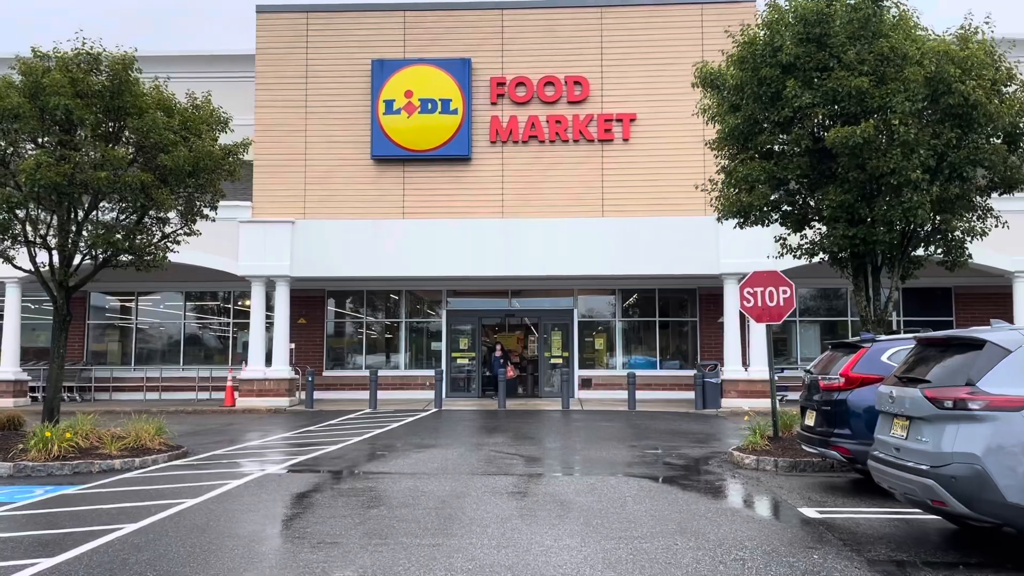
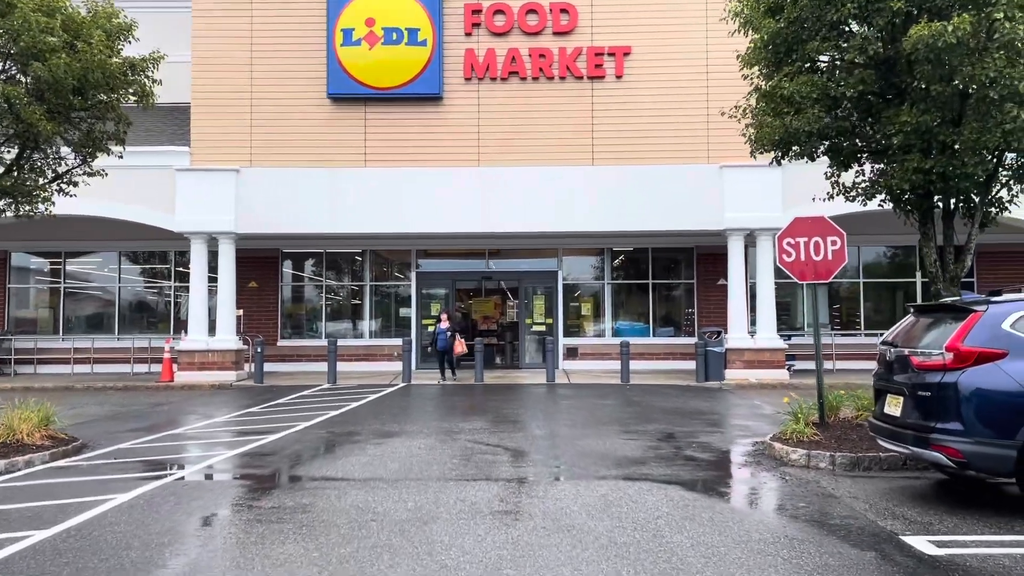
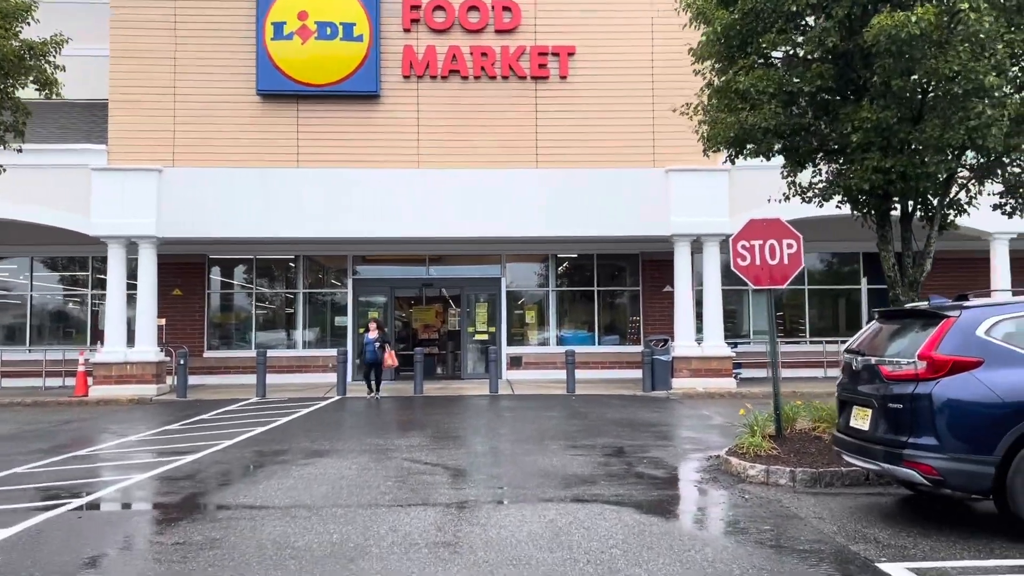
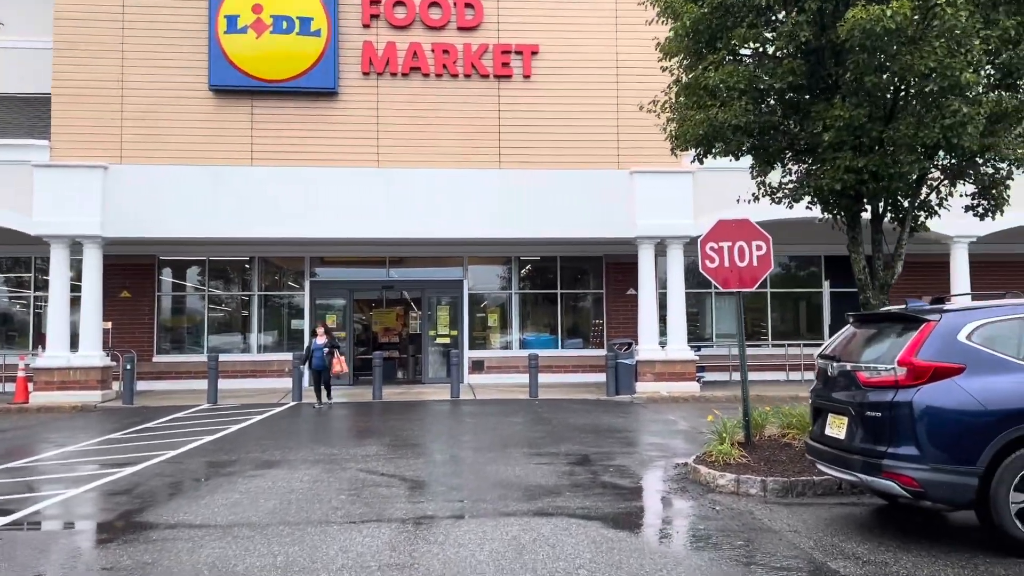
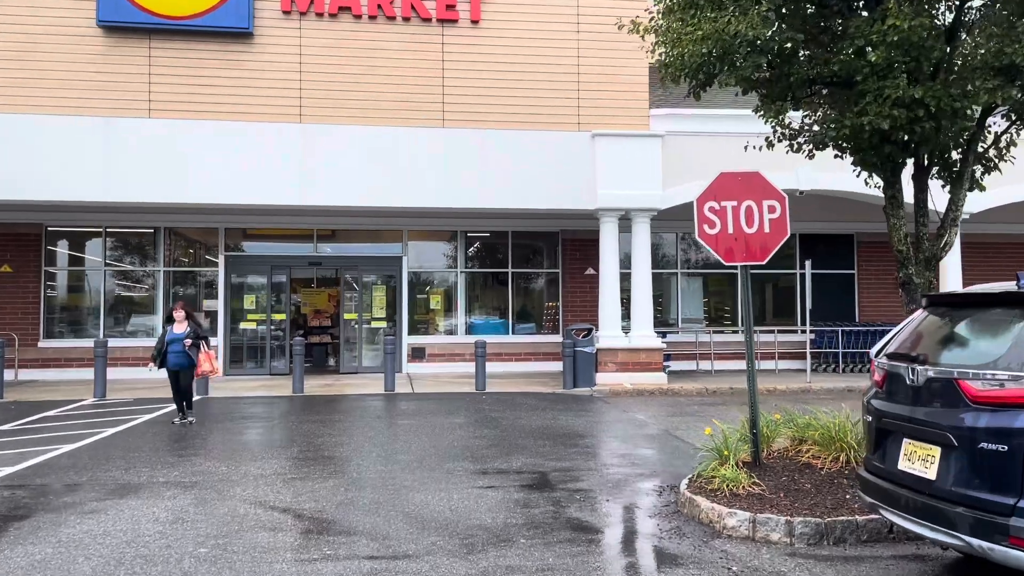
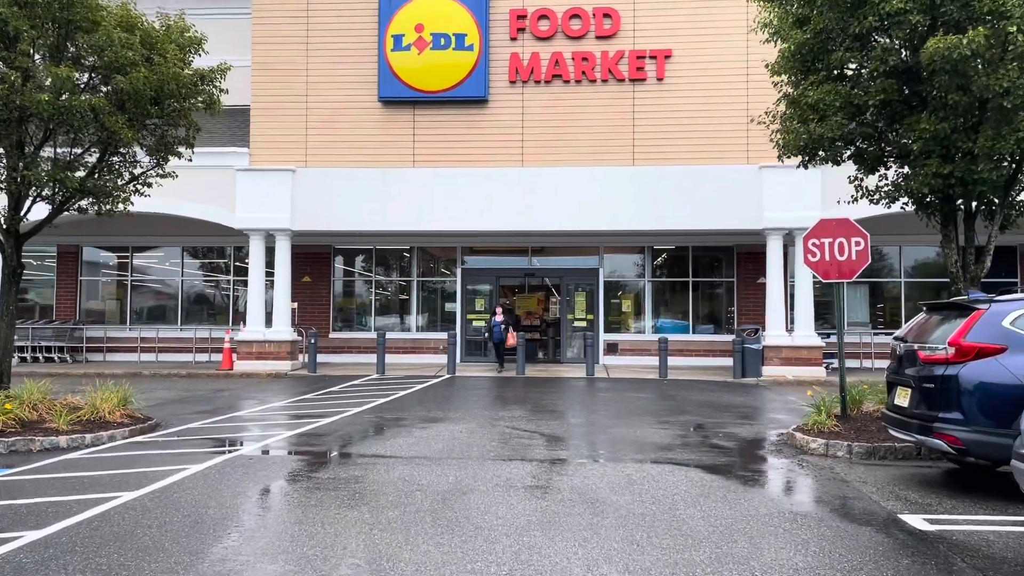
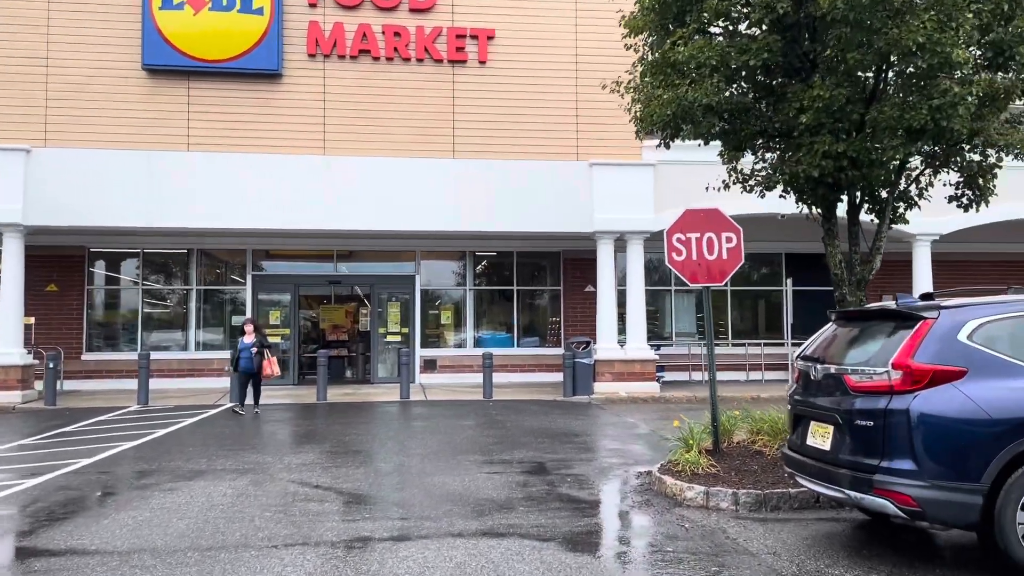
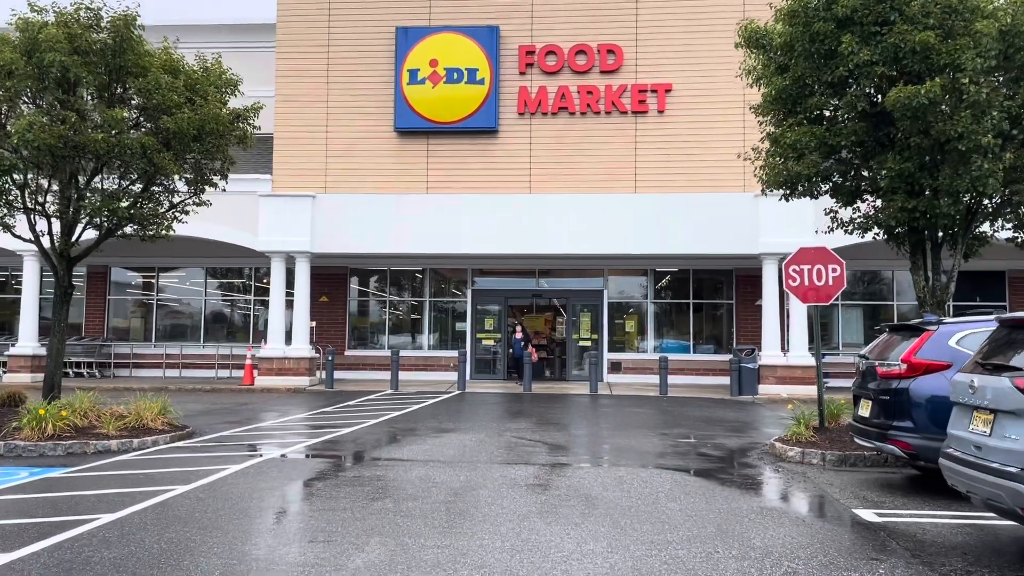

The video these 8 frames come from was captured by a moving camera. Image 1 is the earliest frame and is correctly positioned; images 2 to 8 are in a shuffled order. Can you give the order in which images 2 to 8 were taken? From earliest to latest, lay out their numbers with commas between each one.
8, 6, 2, 3, 4, 7, 5
